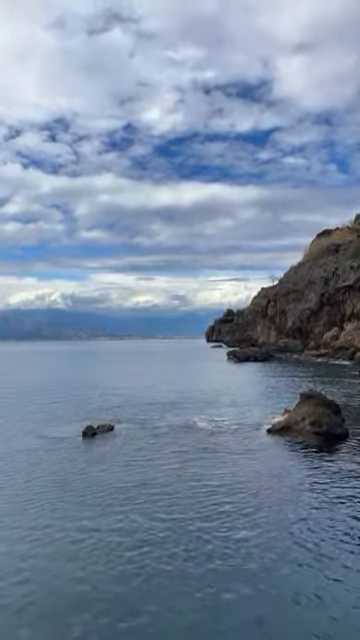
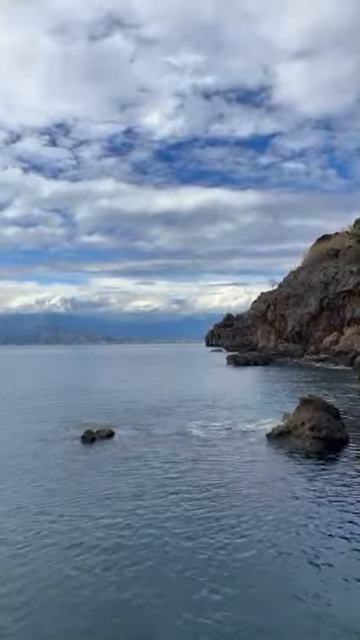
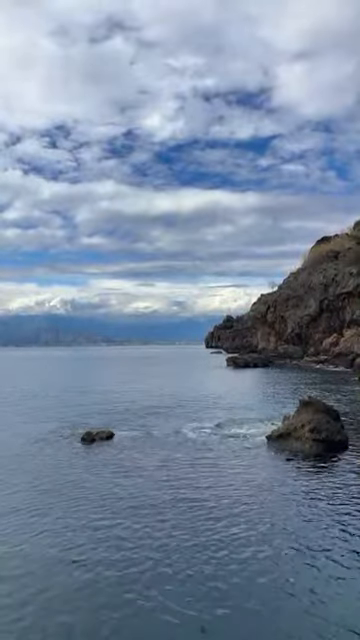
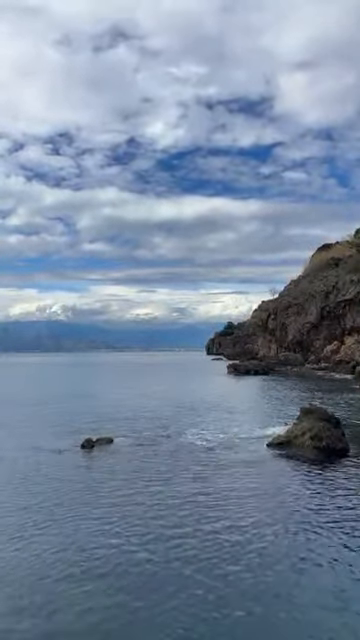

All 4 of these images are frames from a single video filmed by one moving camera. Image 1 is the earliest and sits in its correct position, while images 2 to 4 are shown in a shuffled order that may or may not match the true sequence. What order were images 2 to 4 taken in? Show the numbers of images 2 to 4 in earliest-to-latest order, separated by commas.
2, 3, 4
